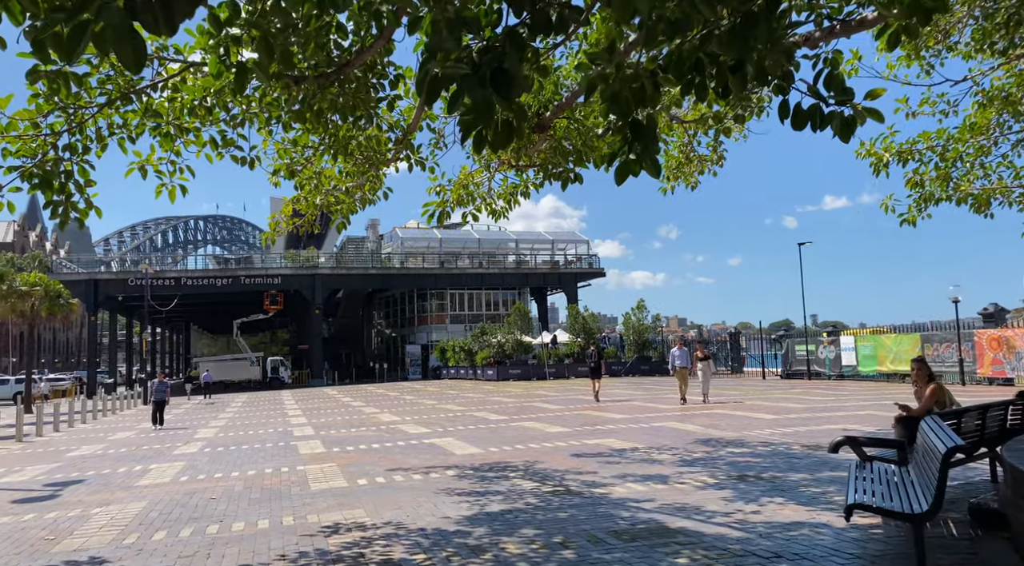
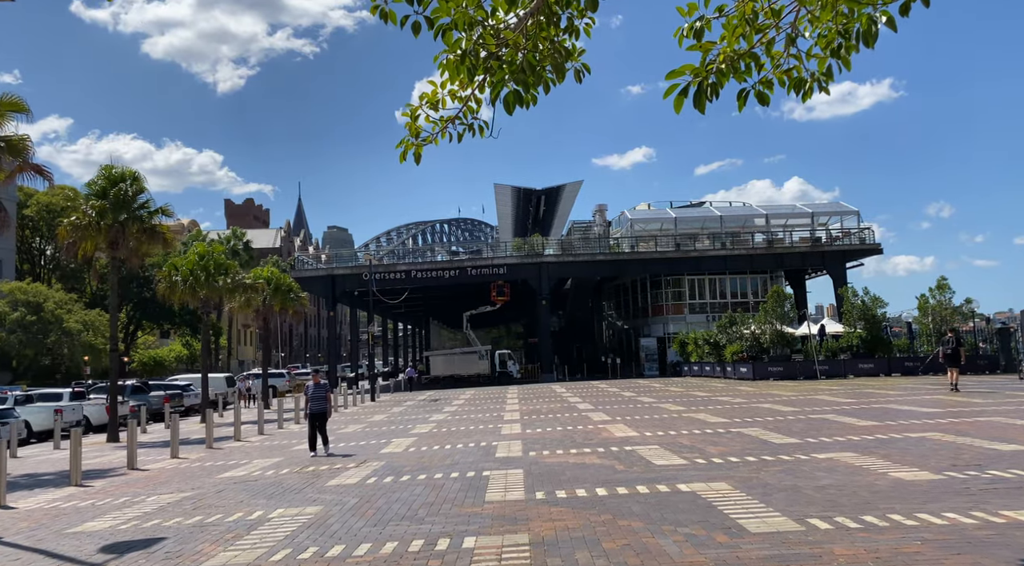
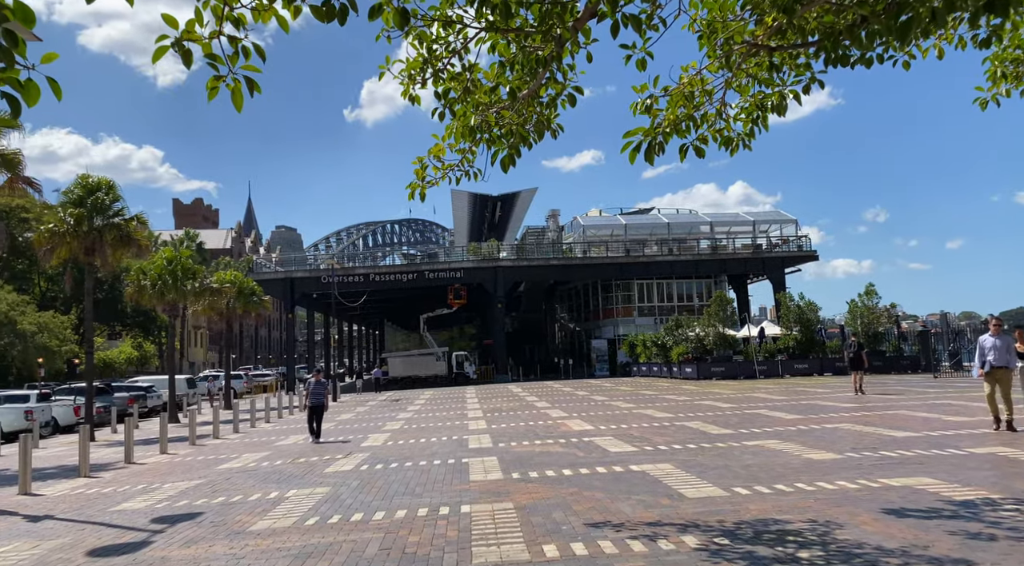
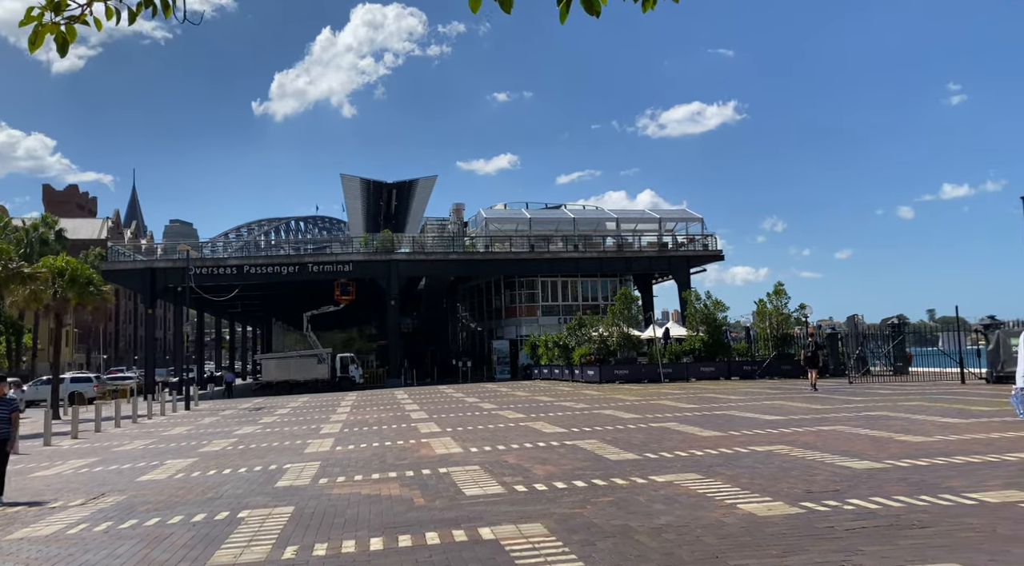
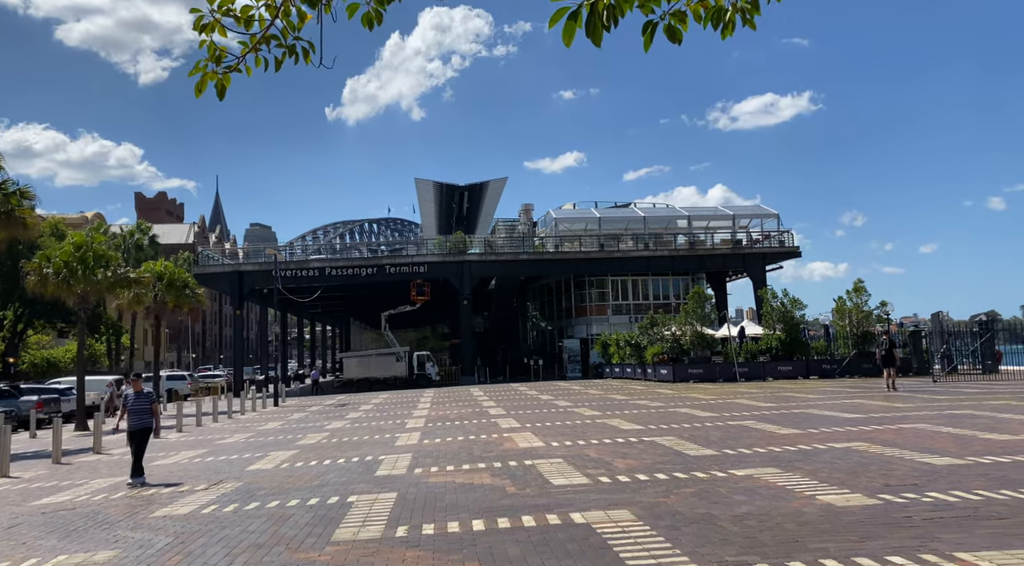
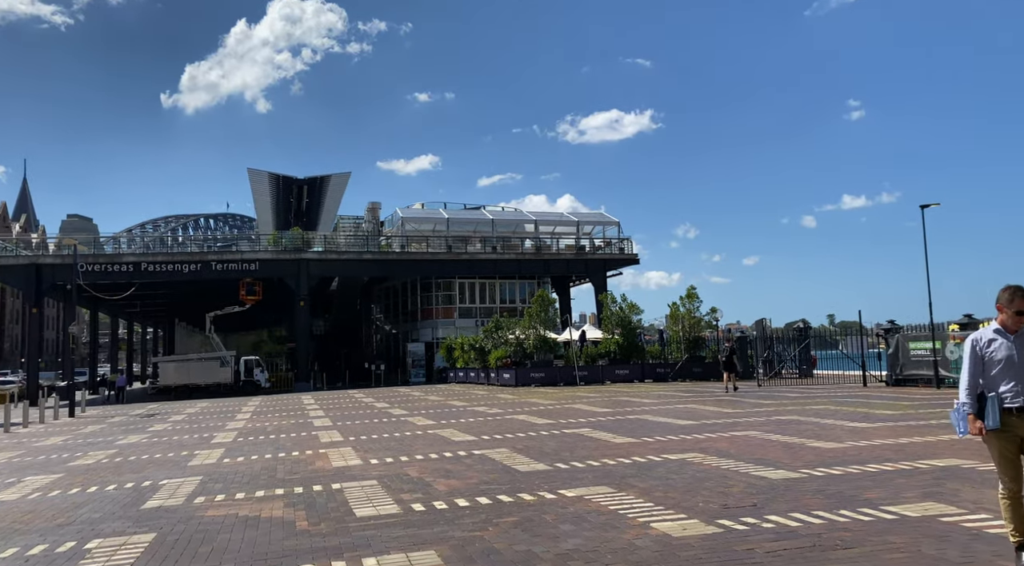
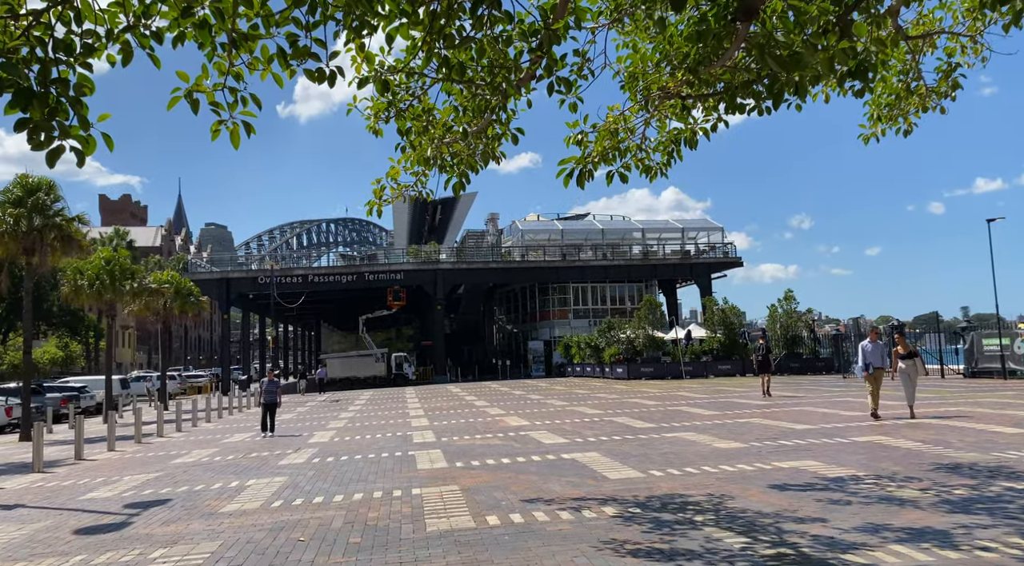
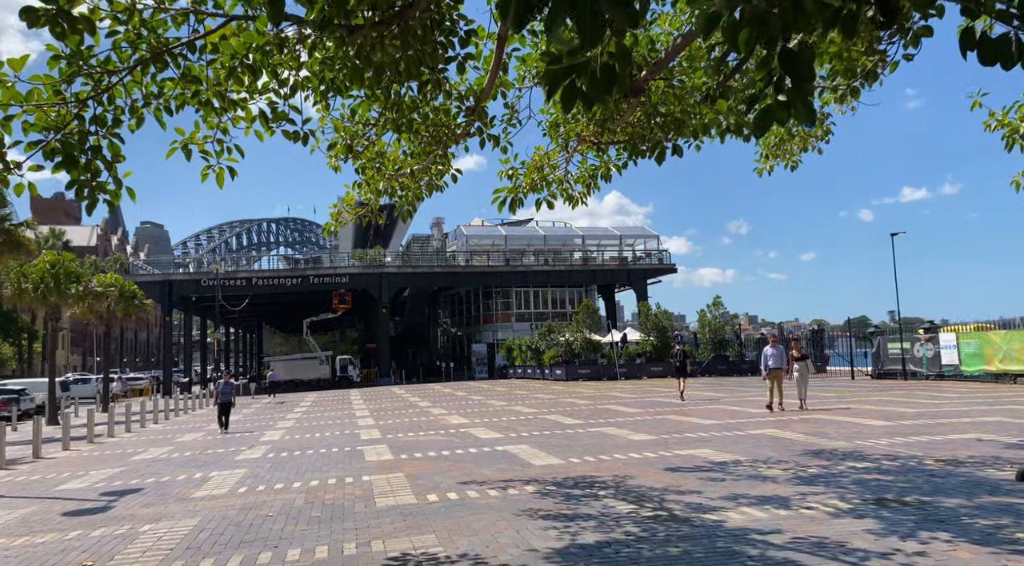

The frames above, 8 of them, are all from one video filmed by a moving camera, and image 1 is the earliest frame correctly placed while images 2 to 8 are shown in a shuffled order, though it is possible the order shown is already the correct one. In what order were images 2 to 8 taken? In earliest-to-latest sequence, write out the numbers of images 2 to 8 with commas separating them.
8, 7, 3, 2, 5, 4, 6
